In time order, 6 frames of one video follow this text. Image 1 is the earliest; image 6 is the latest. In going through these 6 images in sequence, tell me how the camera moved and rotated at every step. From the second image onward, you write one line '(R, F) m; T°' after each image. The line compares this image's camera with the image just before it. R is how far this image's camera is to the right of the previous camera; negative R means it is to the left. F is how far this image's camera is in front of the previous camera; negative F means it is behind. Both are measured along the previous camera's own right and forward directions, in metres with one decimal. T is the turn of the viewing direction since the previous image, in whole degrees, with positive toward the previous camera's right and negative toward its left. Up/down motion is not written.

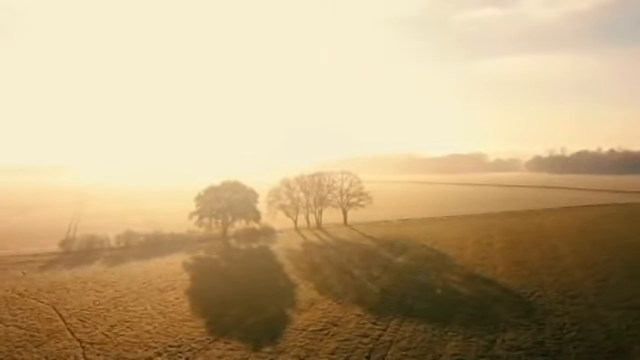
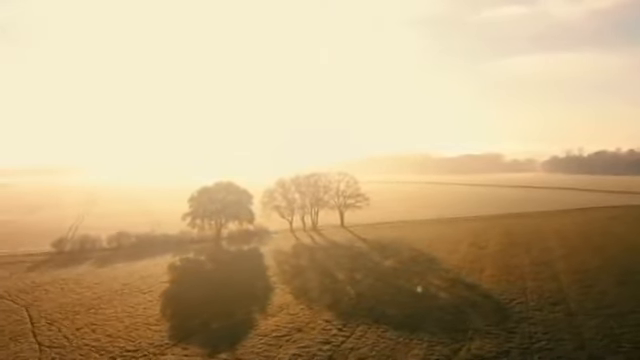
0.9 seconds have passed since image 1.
(+3.9, +1.1) m; -2°
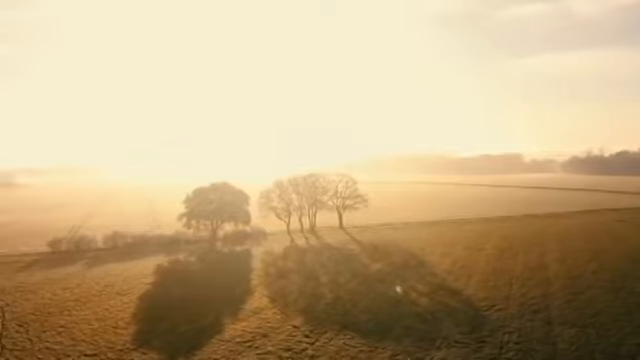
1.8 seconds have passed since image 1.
(+3.9, +1.2) m; -2°
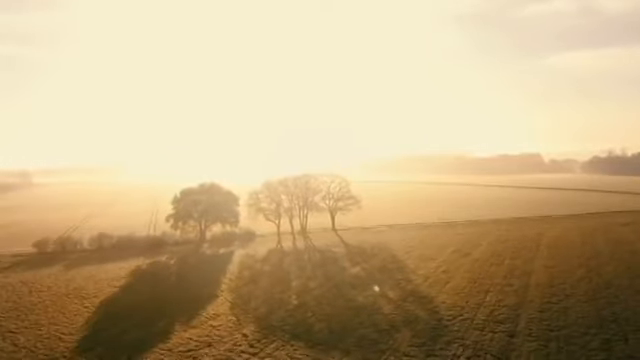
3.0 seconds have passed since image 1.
(+5.1, +1.9) m; -2°
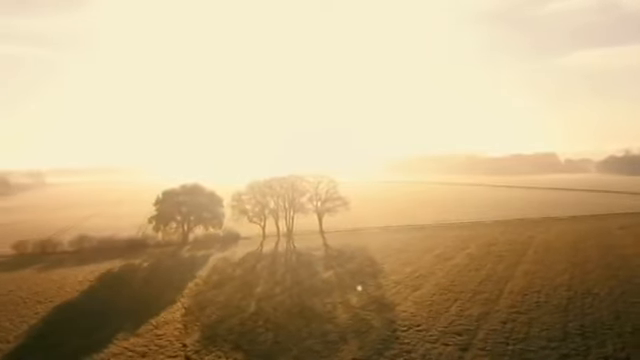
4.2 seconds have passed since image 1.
(+5.0, +2.2) m; -2°
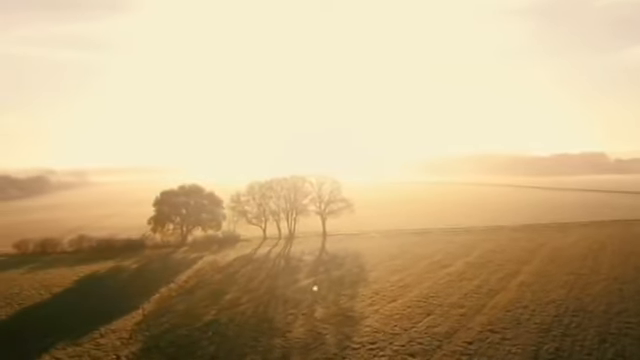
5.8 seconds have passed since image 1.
(+6.5, +3.3) m; -5°
